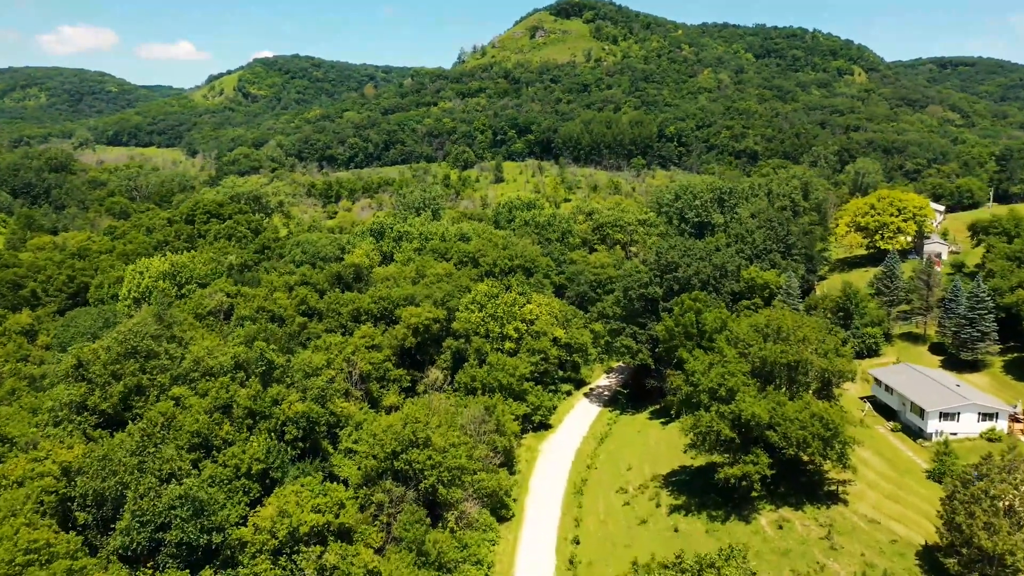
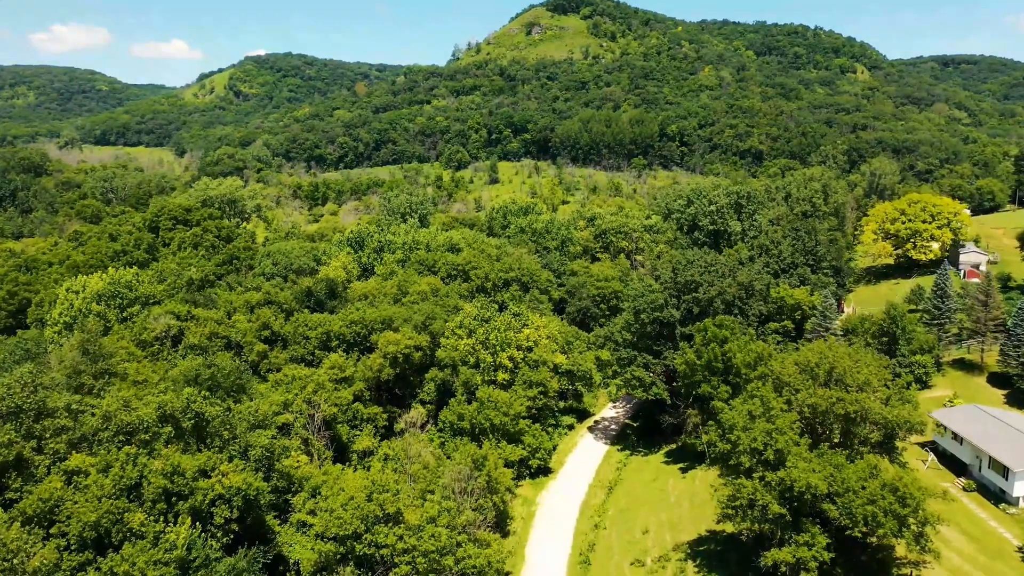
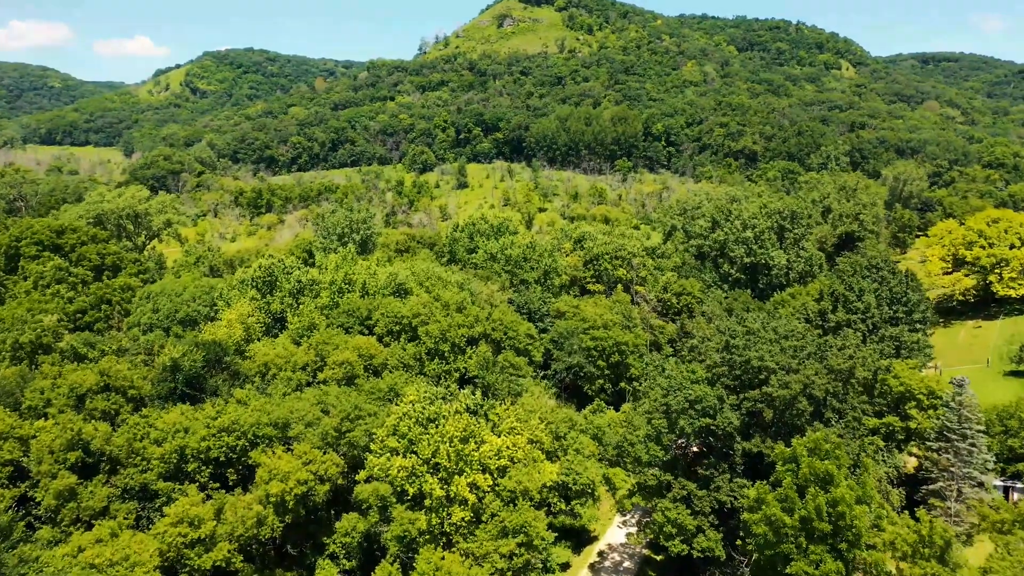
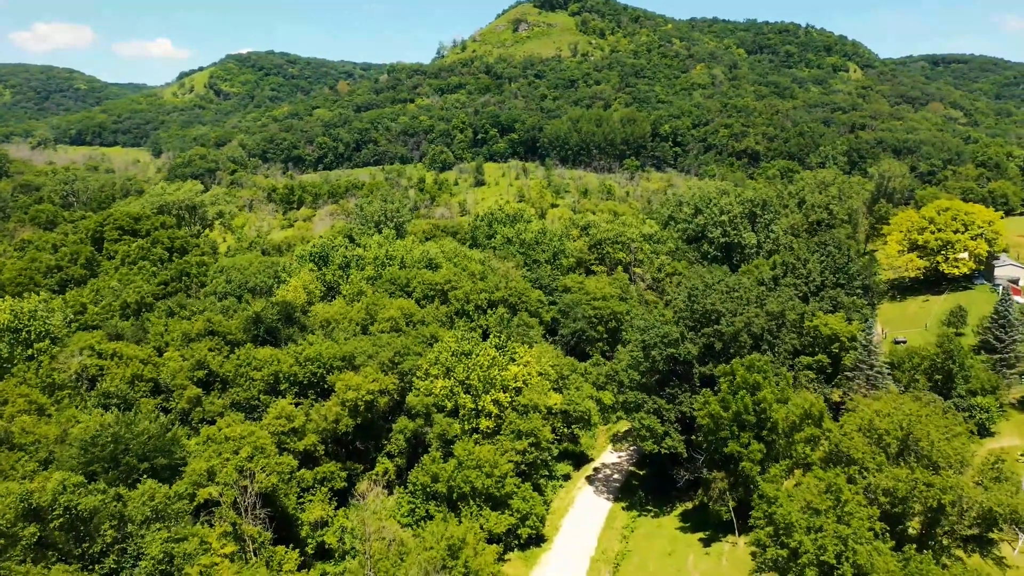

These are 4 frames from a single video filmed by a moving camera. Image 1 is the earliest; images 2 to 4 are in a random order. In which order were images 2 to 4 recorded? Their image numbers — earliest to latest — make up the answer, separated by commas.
2, 4, 3
